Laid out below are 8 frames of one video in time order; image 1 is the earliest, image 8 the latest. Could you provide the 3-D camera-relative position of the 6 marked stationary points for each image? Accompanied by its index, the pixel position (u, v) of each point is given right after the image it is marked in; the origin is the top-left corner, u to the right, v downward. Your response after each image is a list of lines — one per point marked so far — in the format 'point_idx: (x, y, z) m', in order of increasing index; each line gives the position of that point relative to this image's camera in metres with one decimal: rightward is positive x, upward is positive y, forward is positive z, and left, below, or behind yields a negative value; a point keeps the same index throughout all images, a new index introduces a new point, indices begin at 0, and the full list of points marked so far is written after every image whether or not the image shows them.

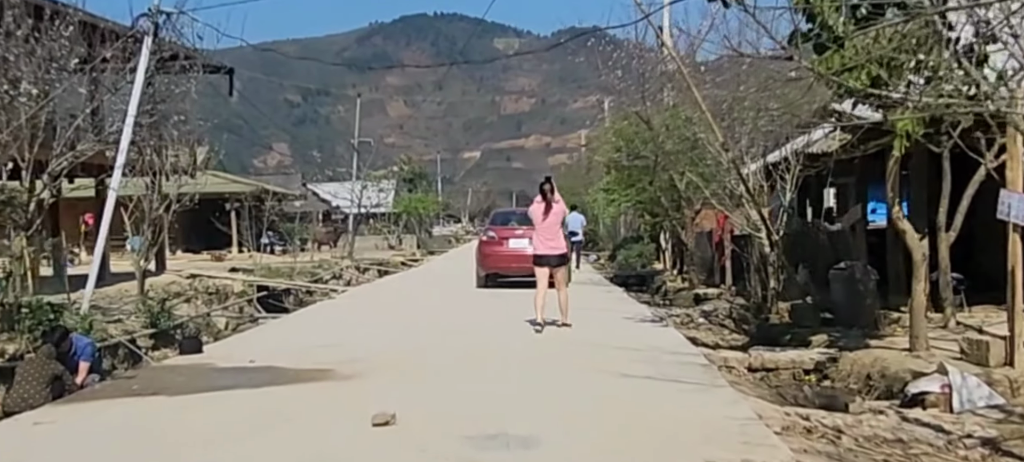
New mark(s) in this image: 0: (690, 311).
0: (+2.9, -1.3, +17.1) m
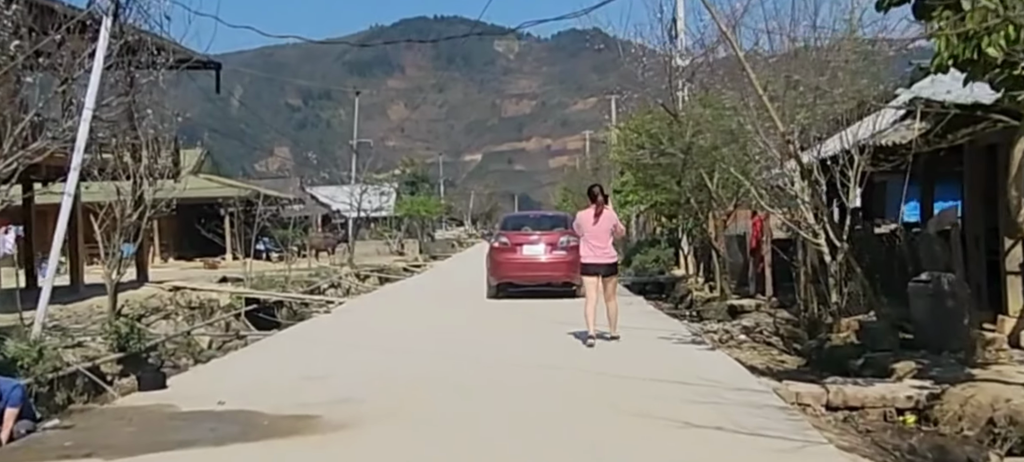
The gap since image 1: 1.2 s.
0: (+3.1, -1.4, +15.2) m
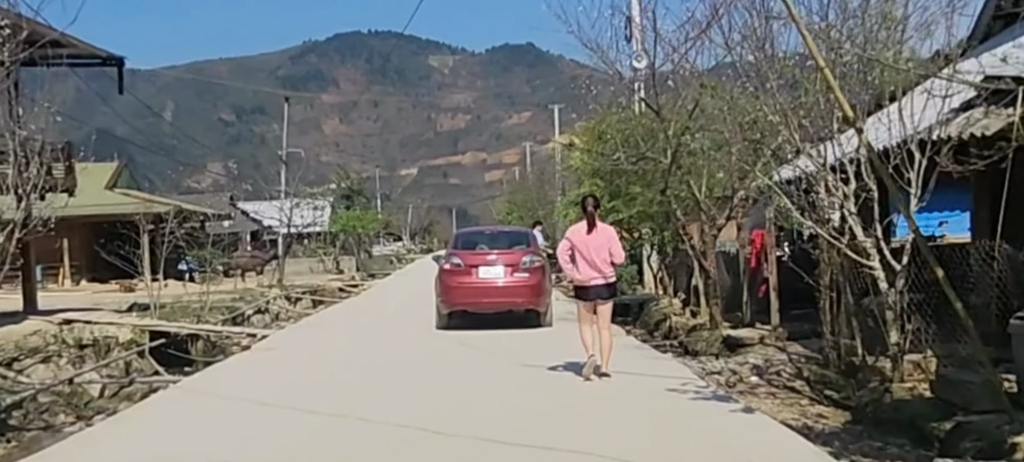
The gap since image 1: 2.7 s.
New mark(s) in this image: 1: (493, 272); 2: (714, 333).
0: (+2.6, -1.6, +12.6) m
1: (-0.3, -0.7, +16.8) m
2: (+2.9, -1.5, +15.1) m
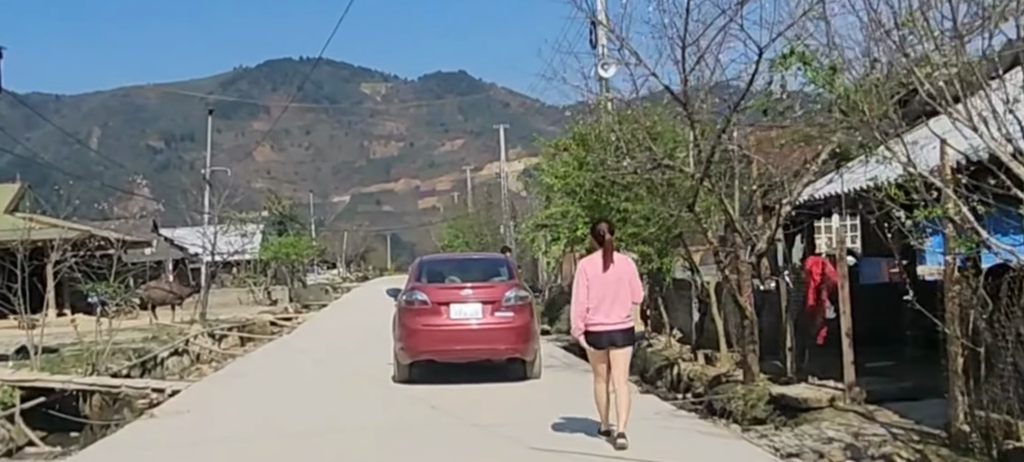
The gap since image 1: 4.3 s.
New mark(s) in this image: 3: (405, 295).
0: (+2.6, -1.8, +9.2) m
1: (-0.5, -1.0, +13.3) m
2: (+2.7, -1.8, +11.8) m
3: (-1.4, -0.8, +13.6) m
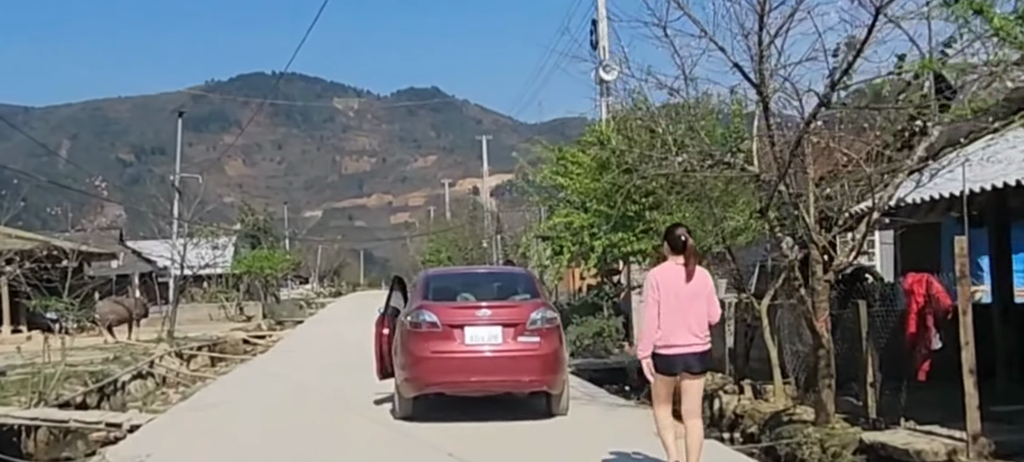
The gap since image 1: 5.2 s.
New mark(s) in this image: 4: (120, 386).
0: (+3.0, -1.9, +7.2) m
1: (-0.3, -1.1, +11.2) m
2: (+3.0, -1.9, +9.8) m
3: (-1.1, -0.9, +11.5) m
4: (-7.4, -2.9, +19.7) m
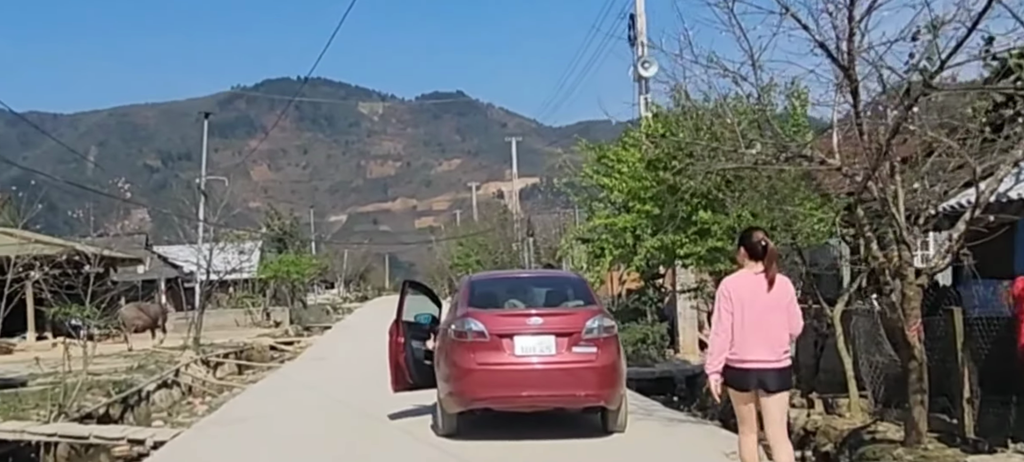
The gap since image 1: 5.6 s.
0: (+3.4, -1.9, +6.2) m
1: (+0.2, -1.1, +10.3) m
2: (+3.5, -1.9, +8.8) m
3: (-0.6, -0.9, +10.5) m
4: (-6.6, -3.0, +18.9) m
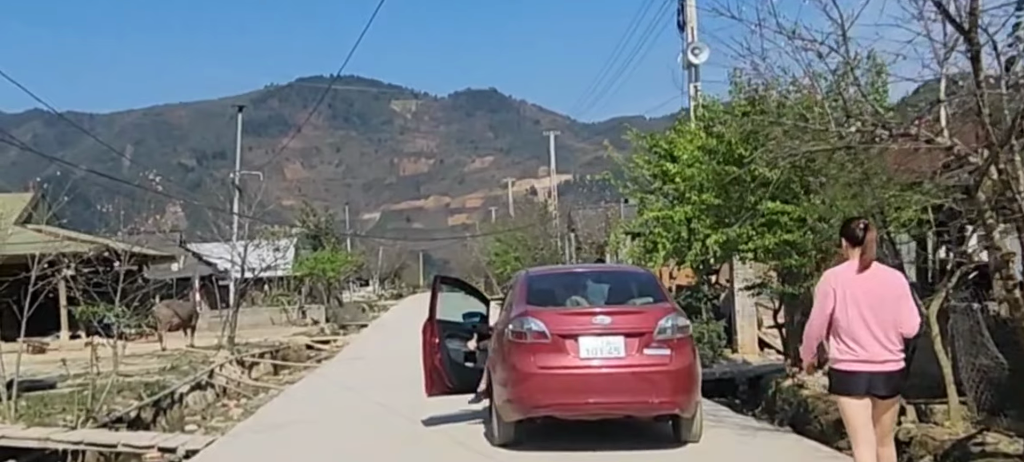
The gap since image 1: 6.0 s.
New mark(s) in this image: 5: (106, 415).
0: (+3.9, -1.8, +5.1) m
1: (+0.8, -1.0, +9.3) m
2: (+4.1, -1.8, +7.7) m
3: (0.0, -0.9, +9.6) m
4: (-5.8, -2.9, +18.2) m
5: (-5.6, -2.5, +14.5) m
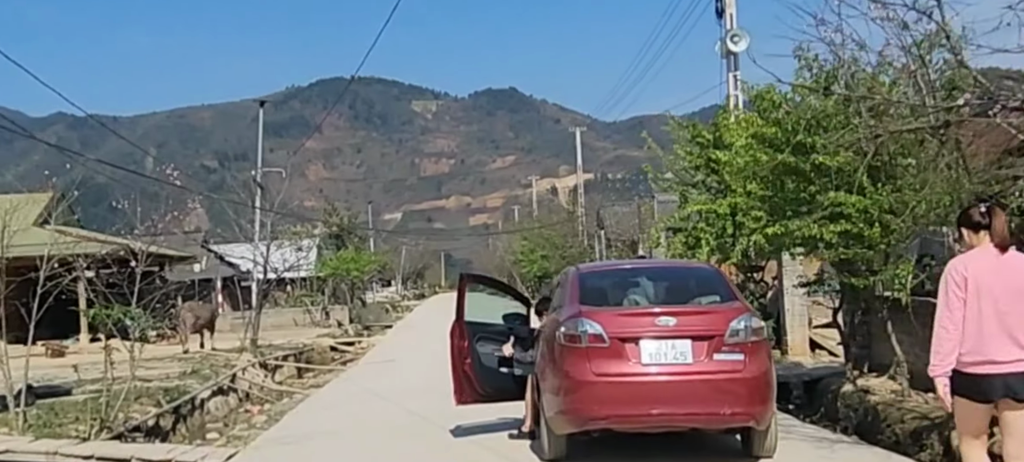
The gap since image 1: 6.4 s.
0: (+4.2, -1.7, +4.1) m
1: (+1.2, -1.0, +8.3) m
2: (+4.5, -1.7, +6.6) m
3: (+0.4, -0.8, +8.6) m
4: (-5.2, -2.8, +17.3) m
5: (-5.1, -2.5, +13.7) m
